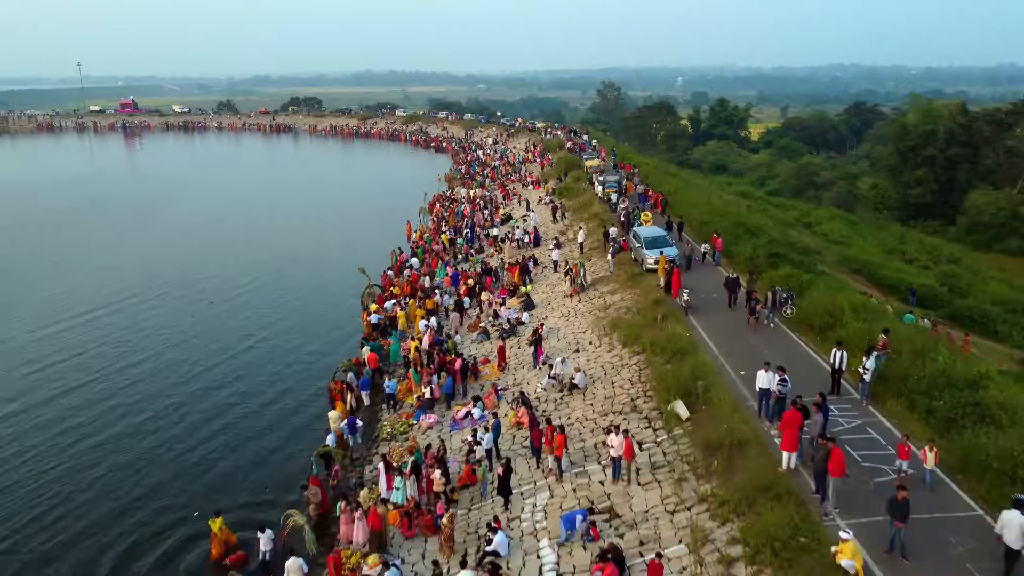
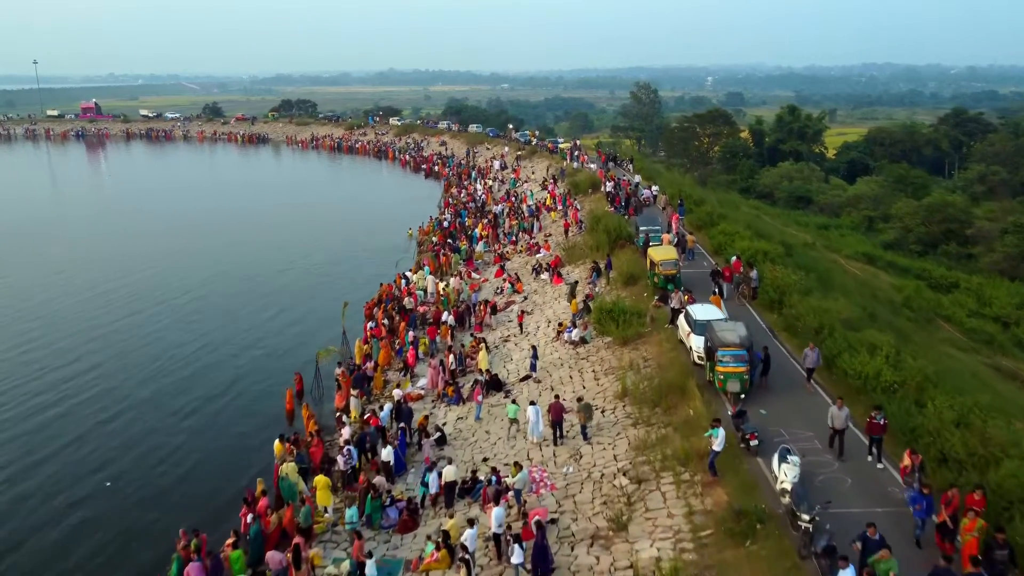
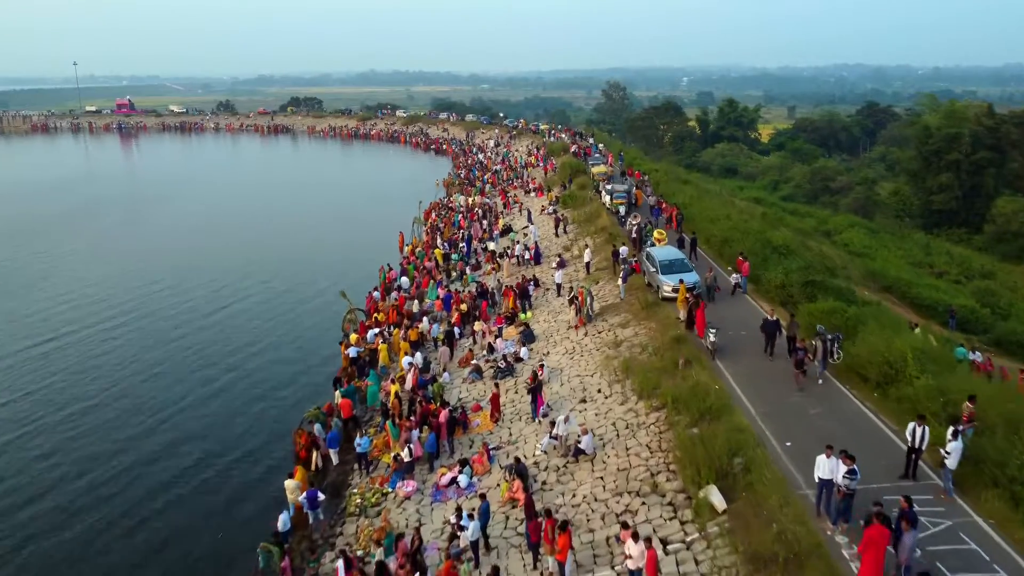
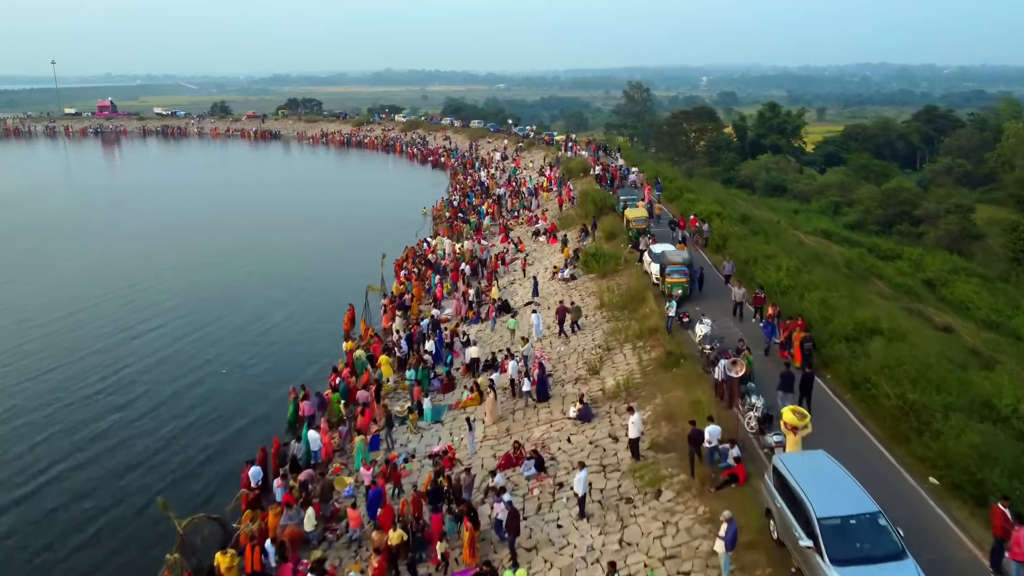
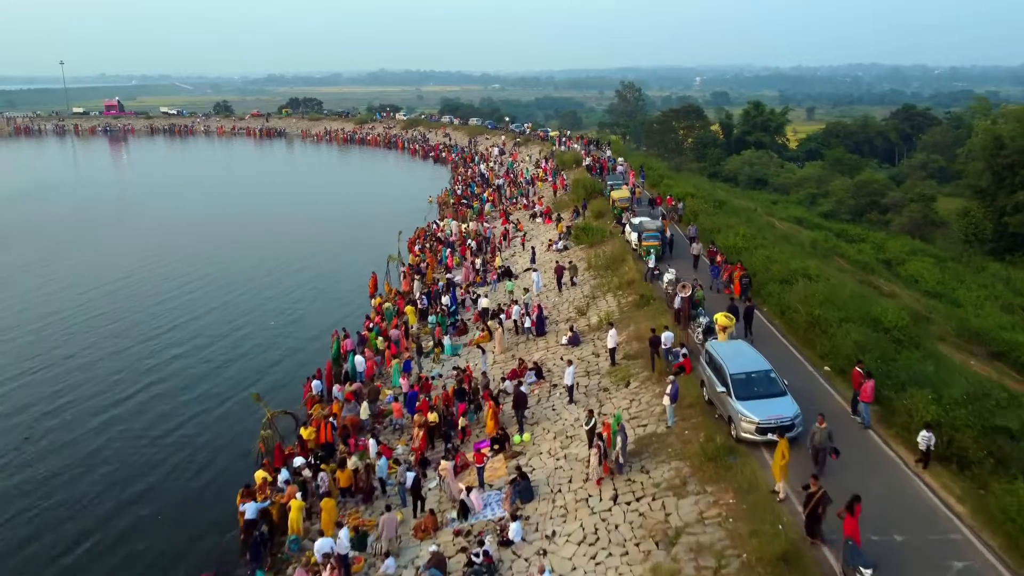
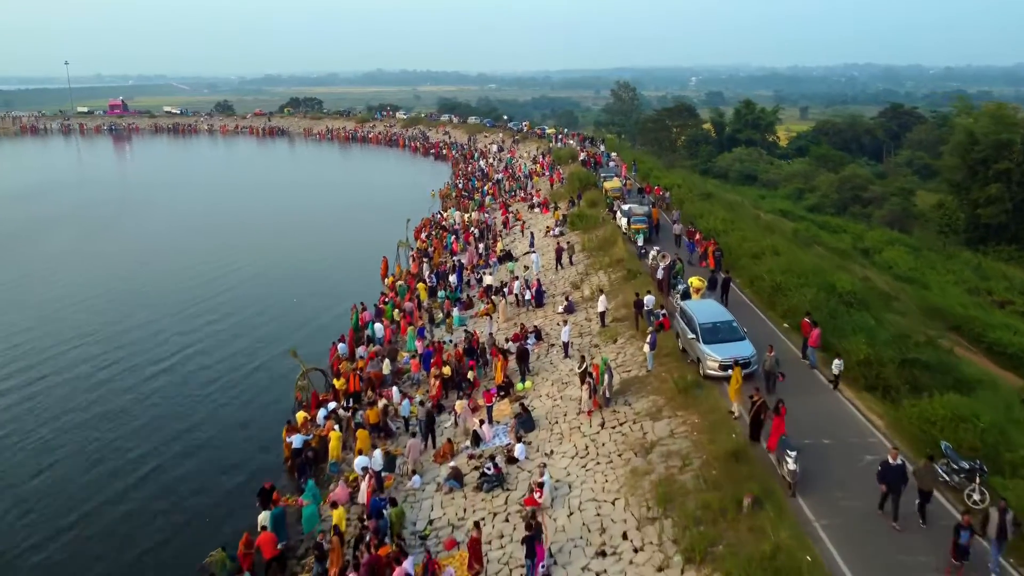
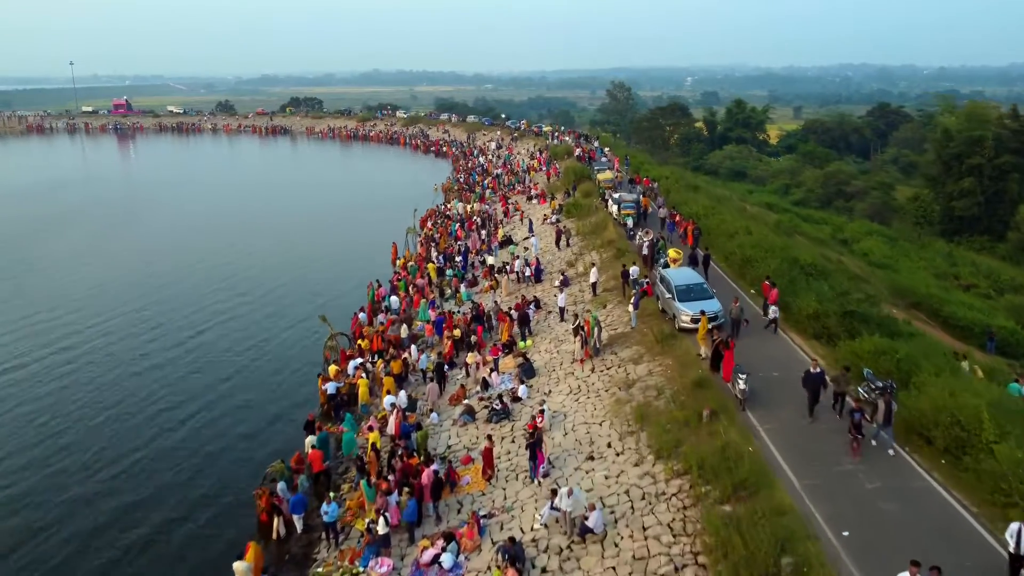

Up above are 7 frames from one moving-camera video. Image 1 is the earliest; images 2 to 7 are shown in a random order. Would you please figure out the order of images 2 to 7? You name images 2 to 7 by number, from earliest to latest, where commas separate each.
3, 7, 6, 5, 4, 2
